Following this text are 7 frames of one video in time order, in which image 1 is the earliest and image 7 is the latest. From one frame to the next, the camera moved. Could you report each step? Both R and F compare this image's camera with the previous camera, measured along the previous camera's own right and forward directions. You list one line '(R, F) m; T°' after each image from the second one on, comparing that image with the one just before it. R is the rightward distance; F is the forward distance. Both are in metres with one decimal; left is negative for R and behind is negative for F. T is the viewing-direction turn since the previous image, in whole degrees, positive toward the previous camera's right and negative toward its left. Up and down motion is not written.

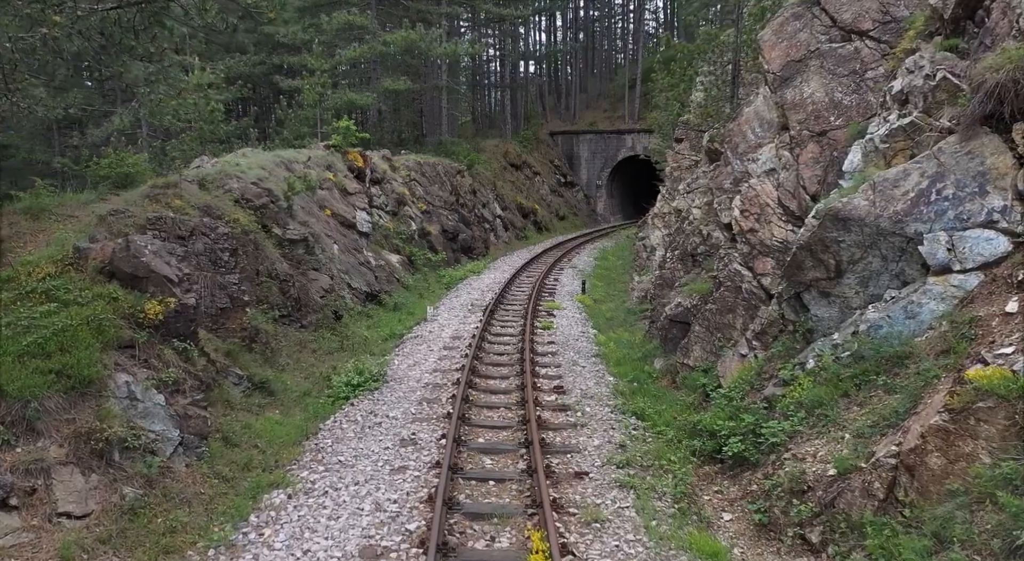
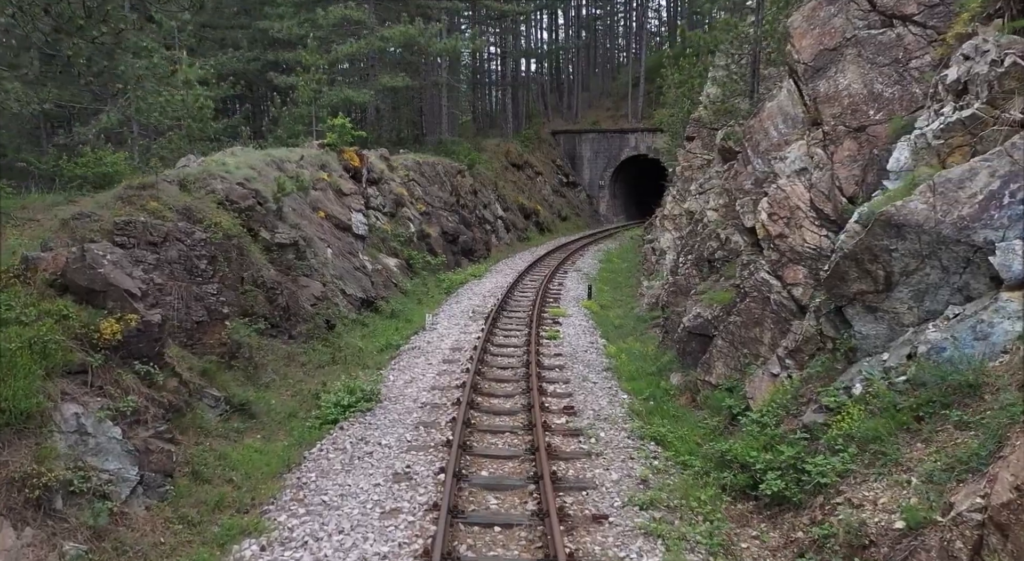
(-0.1, +1.1) m; 0°
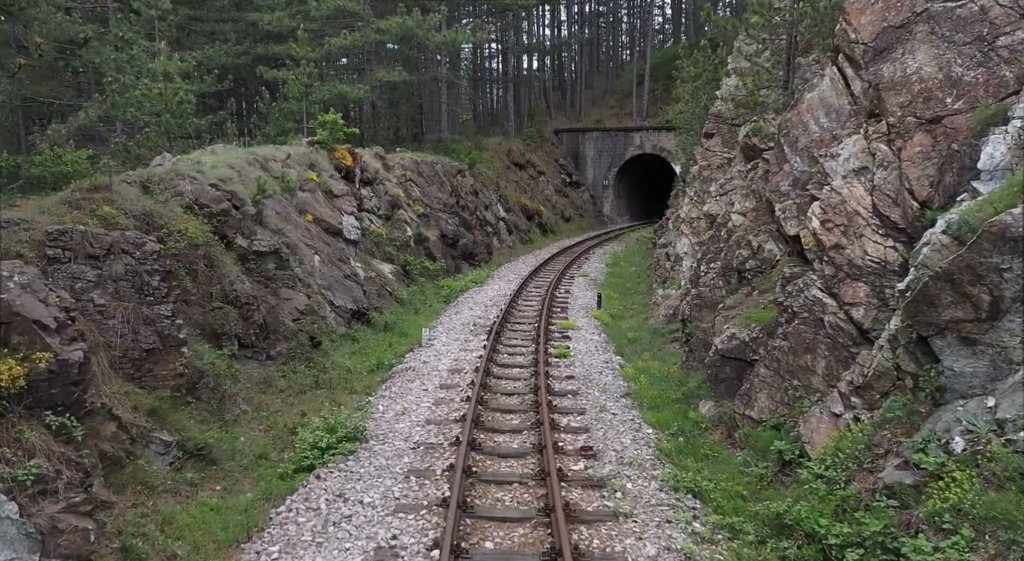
(-0.1, +1.6) m; 0°
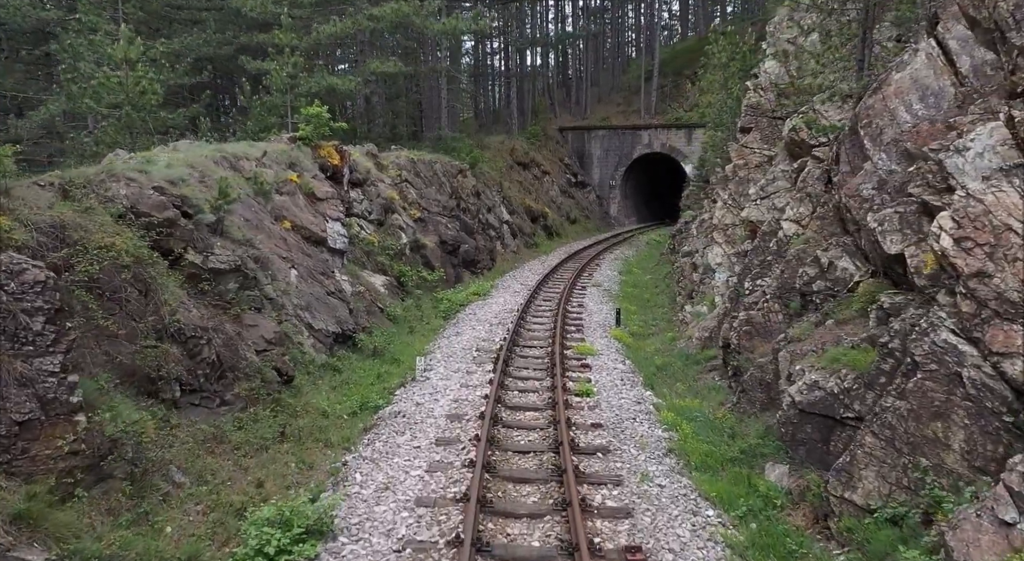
(-0.2, +2.5) m; 0°
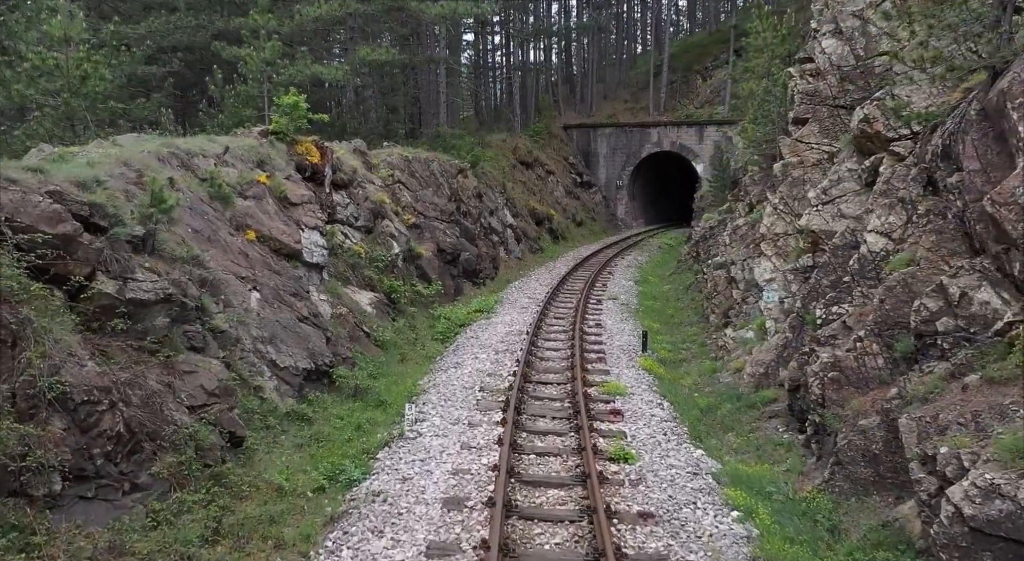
(-0.2, +2.8) m; 0°
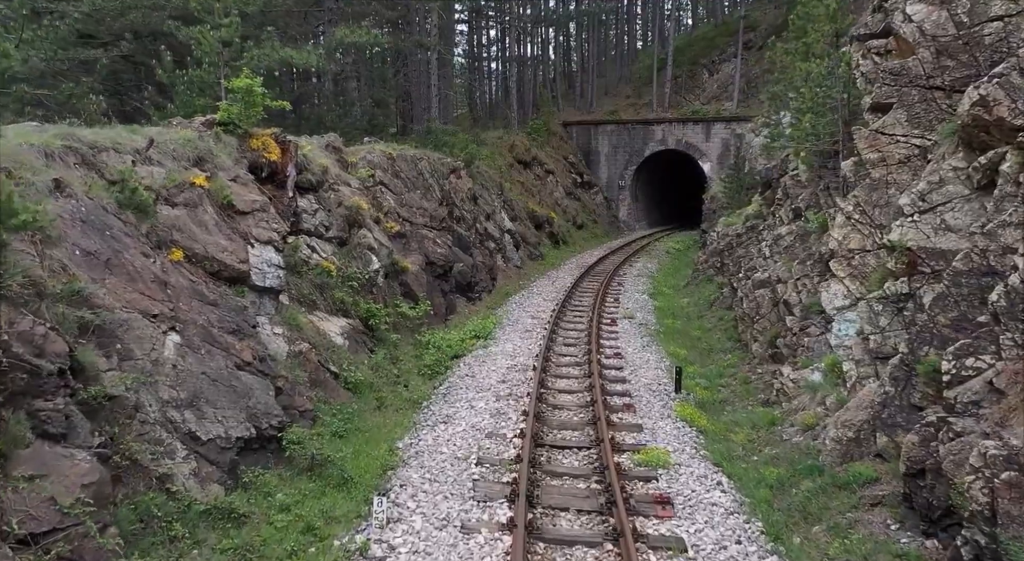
(-0.2, +3.2) m; 0°
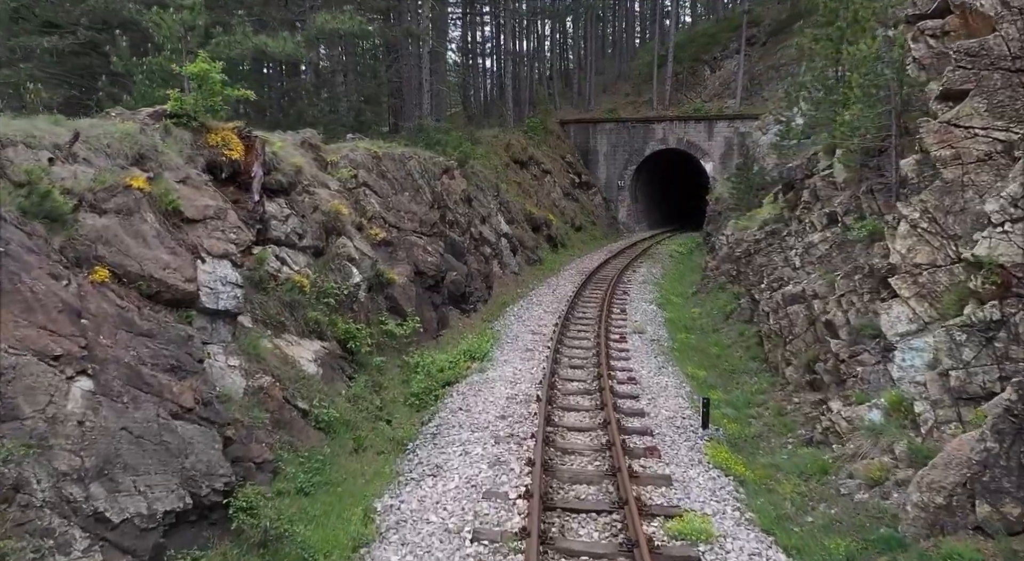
(-0.1, +2.0) m; 0°
